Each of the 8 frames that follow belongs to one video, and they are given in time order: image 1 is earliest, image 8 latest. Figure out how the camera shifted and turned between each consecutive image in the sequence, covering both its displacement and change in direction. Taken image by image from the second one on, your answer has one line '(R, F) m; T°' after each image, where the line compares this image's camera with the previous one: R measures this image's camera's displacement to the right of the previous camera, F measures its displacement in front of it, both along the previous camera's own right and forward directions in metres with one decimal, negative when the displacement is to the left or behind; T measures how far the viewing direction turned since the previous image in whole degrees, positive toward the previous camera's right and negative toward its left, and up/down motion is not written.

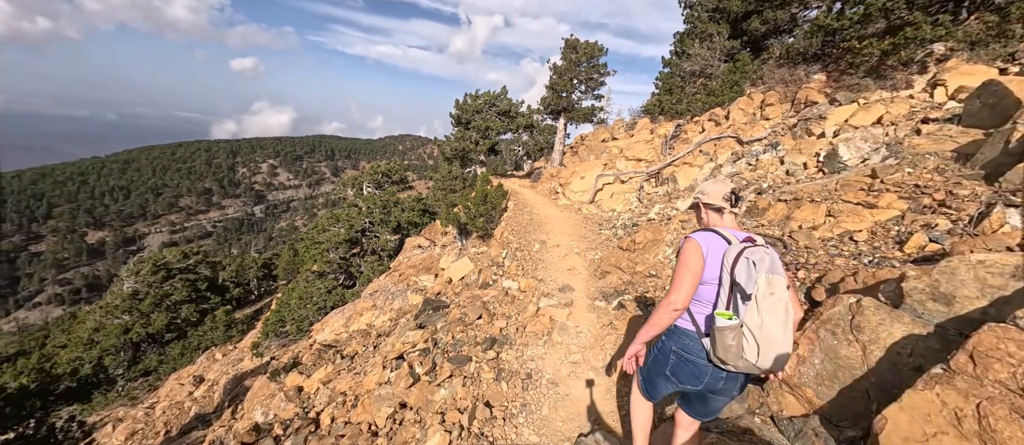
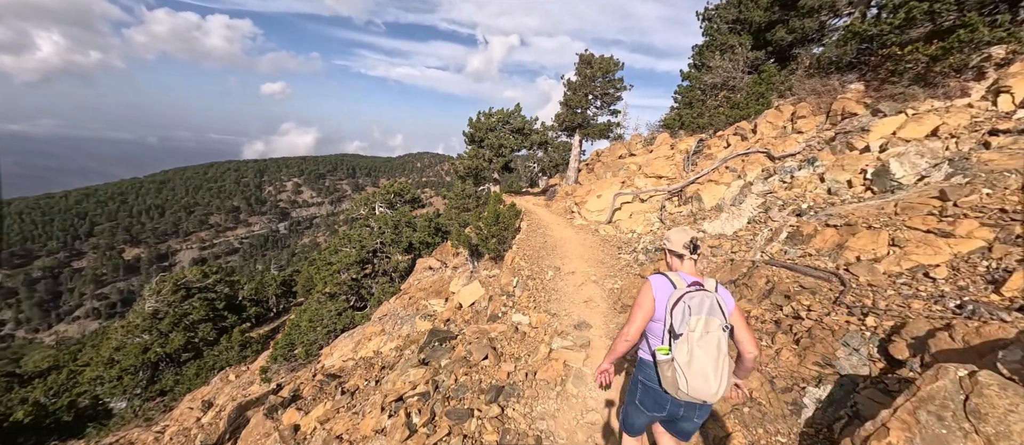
(+0.1, +0.6) m; -3°
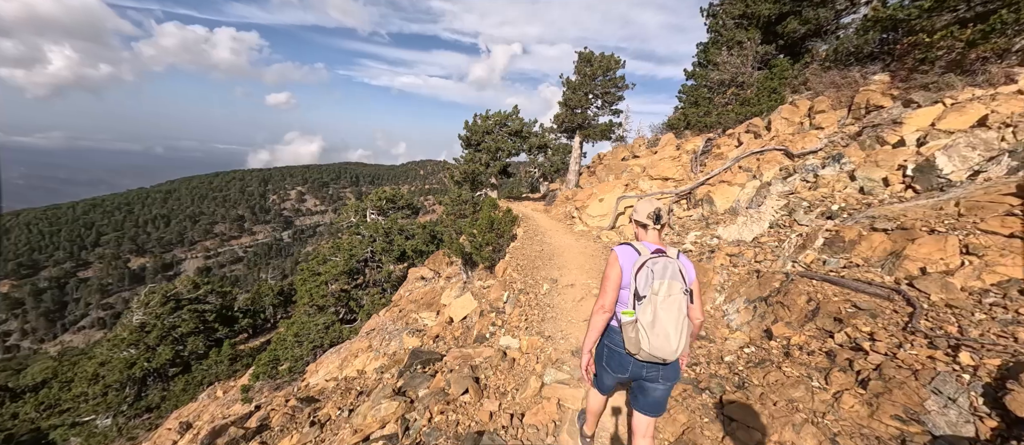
(+0.3, +0.9) m; 0°
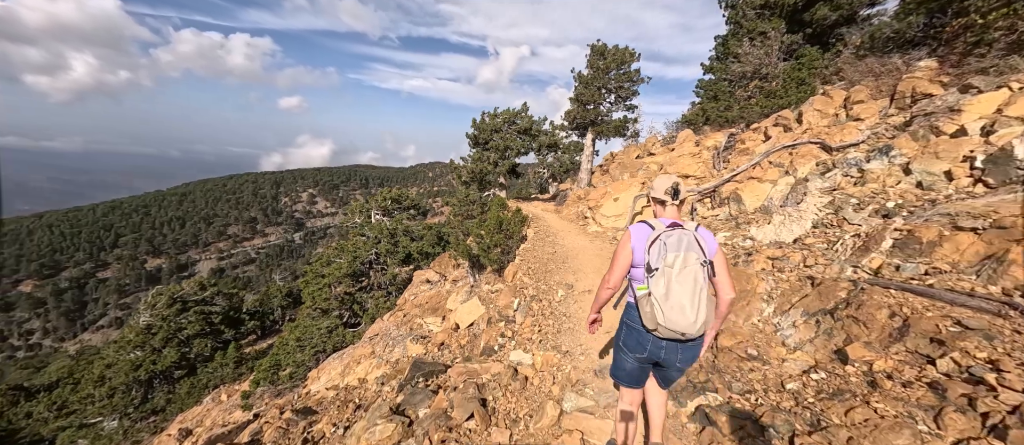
(-0.1, +0.7) m; -1°
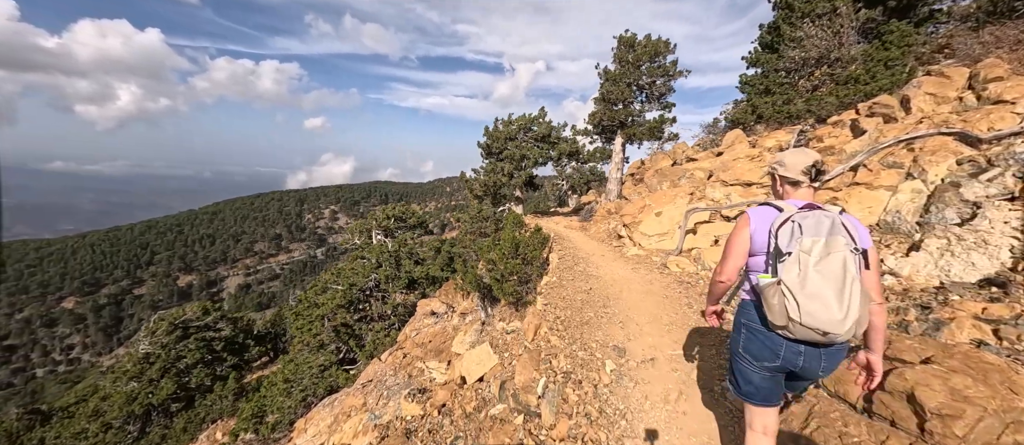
(0.0, +2.2) m; -3°
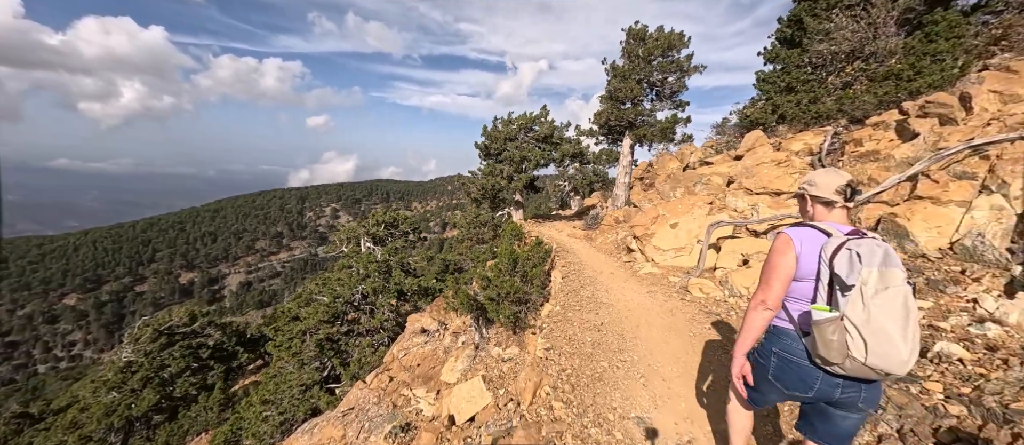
(+0.1, +1.1) m; 0°
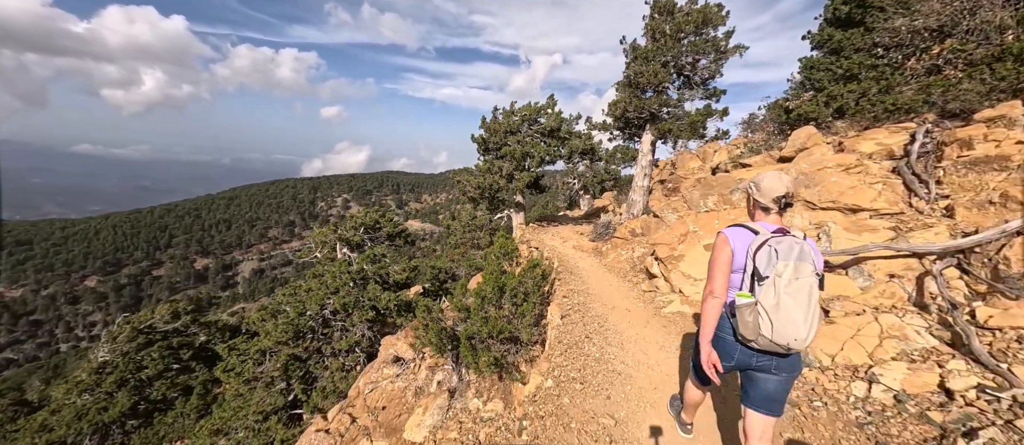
(+0.4, +2.0) m; -1°
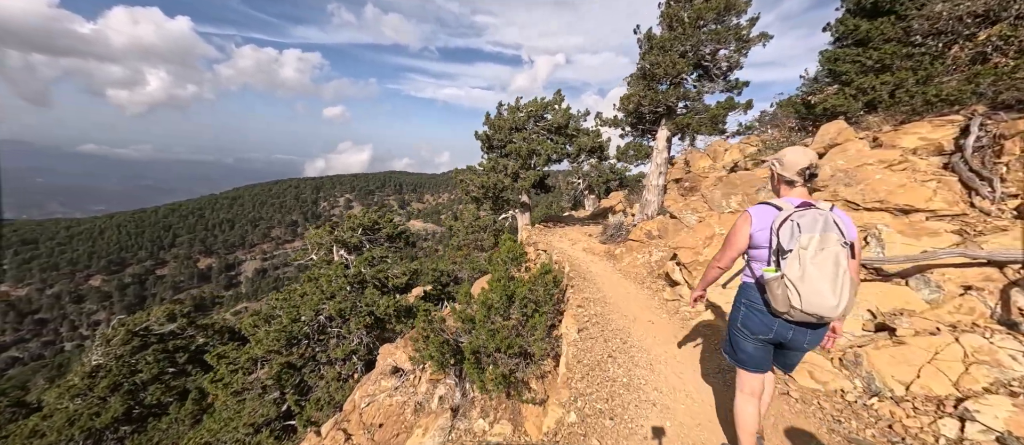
(-0.1, +0.6) m; 0°
